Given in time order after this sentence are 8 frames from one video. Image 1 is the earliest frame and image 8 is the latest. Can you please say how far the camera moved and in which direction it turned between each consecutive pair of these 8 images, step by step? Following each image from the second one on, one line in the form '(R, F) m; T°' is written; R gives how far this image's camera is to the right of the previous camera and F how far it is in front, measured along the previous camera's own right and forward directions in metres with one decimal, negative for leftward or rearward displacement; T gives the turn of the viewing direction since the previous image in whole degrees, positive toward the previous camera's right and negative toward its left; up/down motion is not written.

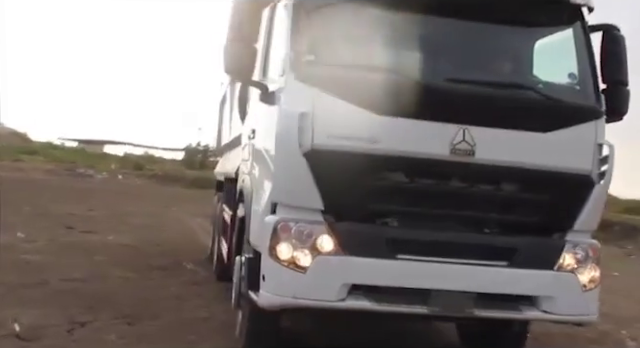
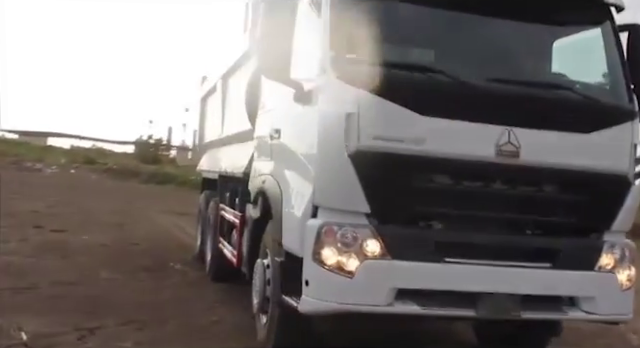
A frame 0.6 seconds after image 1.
(-0.5, +0.1) m; +4°
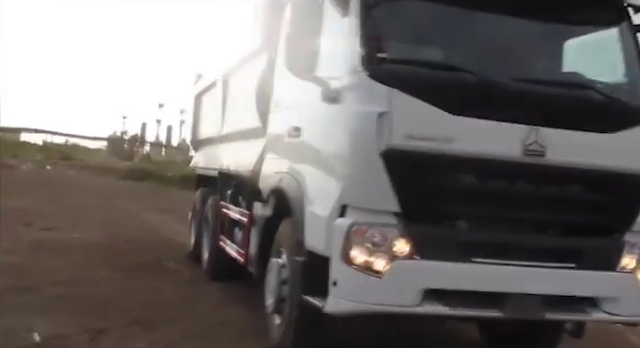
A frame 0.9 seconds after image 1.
(-0.3, 0.0) m; +2°
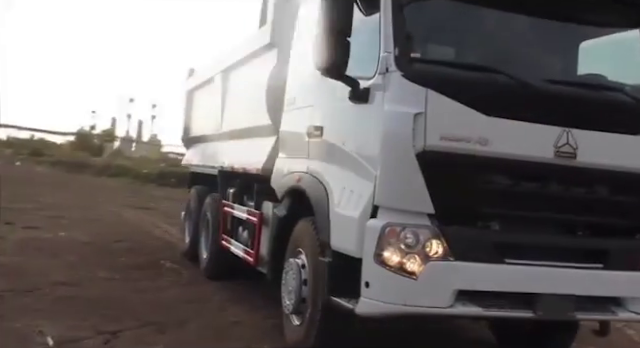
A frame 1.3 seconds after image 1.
(-0.3, 0.0) m; +2°
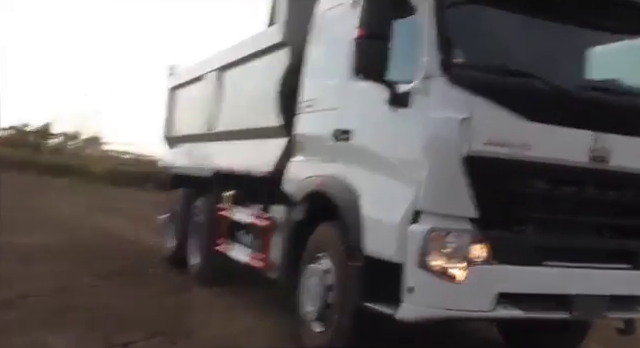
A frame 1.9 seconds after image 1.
(-0.5, +0.1) m; +4°
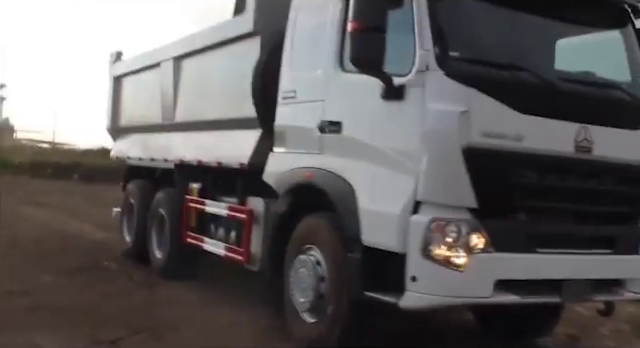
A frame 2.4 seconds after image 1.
(-0.4, 0.0) m; +6°
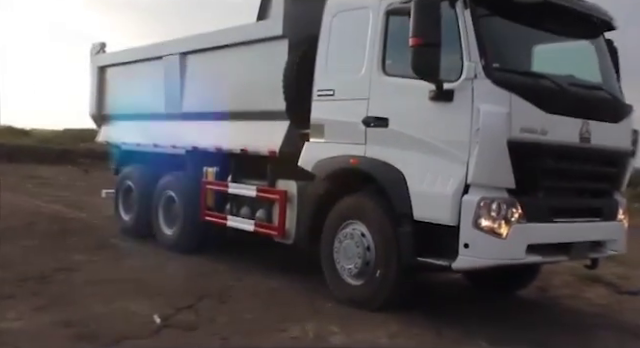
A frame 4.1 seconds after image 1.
(-1.1, -0.7) m; +8°
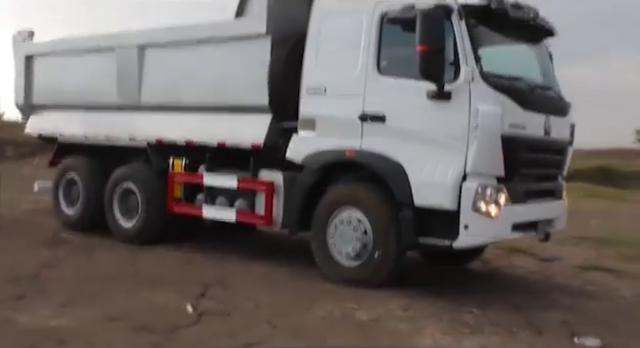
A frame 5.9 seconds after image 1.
(-1.2, -0.3) m; +12°
